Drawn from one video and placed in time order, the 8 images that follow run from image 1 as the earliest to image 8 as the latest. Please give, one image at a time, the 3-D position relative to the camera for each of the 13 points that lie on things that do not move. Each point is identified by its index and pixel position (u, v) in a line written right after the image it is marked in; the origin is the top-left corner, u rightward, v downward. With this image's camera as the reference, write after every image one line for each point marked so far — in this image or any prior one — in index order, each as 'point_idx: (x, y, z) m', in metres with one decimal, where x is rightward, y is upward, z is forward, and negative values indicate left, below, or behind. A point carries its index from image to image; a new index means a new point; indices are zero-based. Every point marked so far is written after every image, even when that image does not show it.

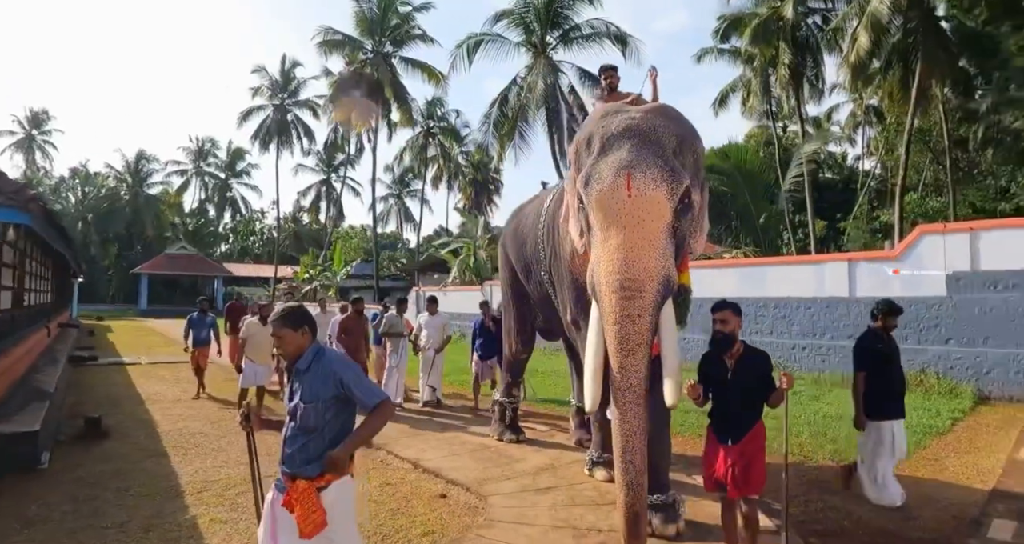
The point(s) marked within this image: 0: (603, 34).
0: (+2.8, +6.9, +18.8) m
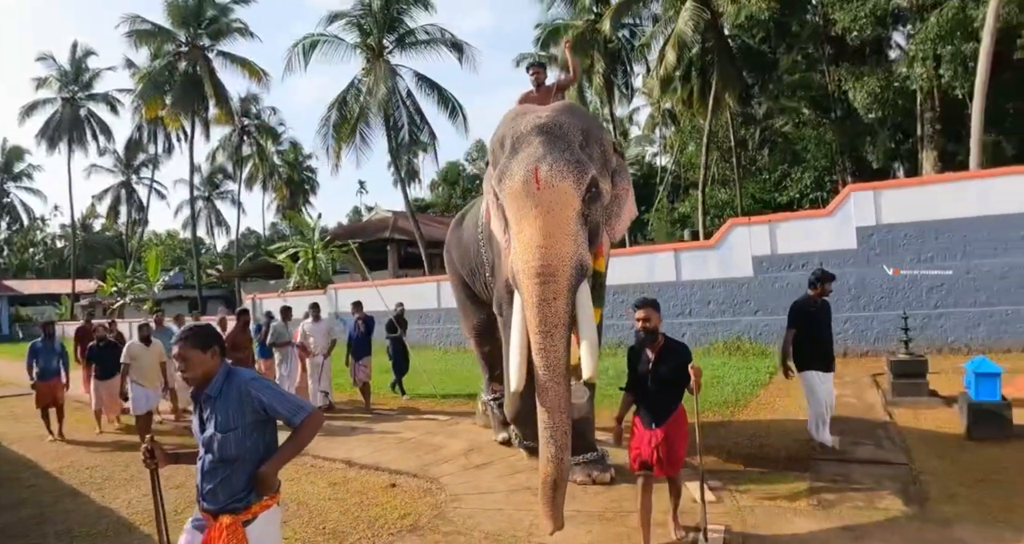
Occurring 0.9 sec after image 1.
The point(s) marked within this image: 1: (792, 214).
0: (-2.2, +7.0, +19.4) m
1: (+5.0, +1.1, +11.3) m
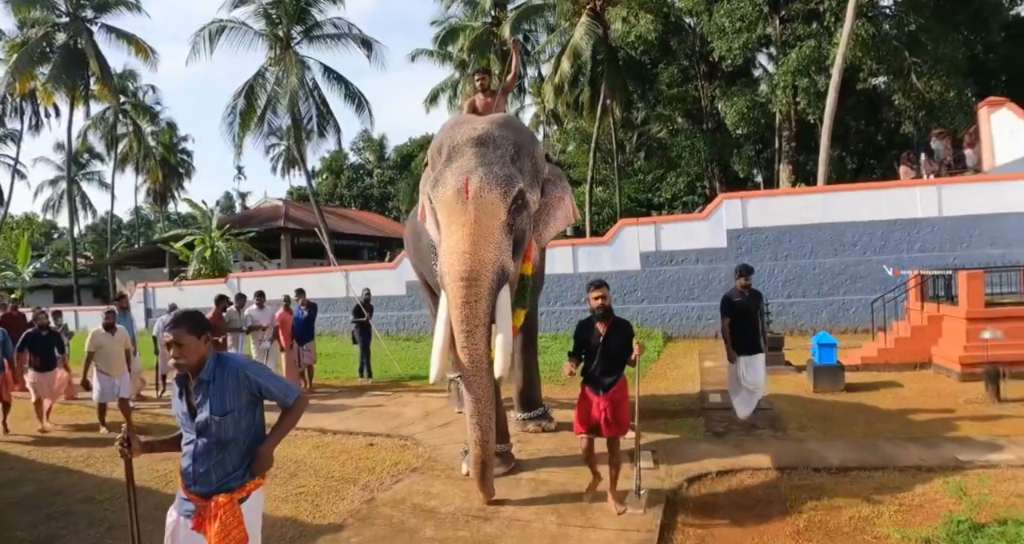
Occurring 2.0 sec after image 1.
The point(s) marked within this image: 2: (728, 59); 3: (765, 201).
0: (-5.1, +7.3, +19.7) m
1: (+3.4, +1.2, +13.1) m
2: (+6.3, +6.1, +18.4) m
3: (+5.0, +1.4, +12.7) m
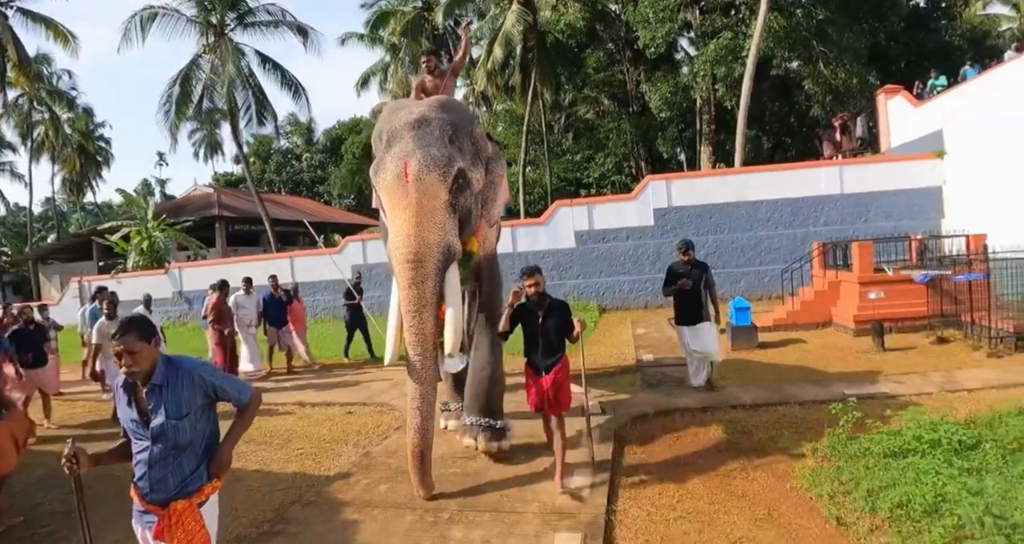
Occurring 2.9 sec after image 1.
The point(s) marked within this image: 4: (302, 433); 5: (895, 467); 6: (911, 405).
0: (-7.1, +7.7, +19.6) m
1: (+2.2, +1.7, +14.1) m
2: (+4.3, +6.9, +19.5) m
3: (+3.8, +2.0, +13.9) m
4: (-2.0, -1.5, +6.0) m
5: (+2.4, -1.2, +4.0) m
6: (+3.2, -1.1, +5.2) m
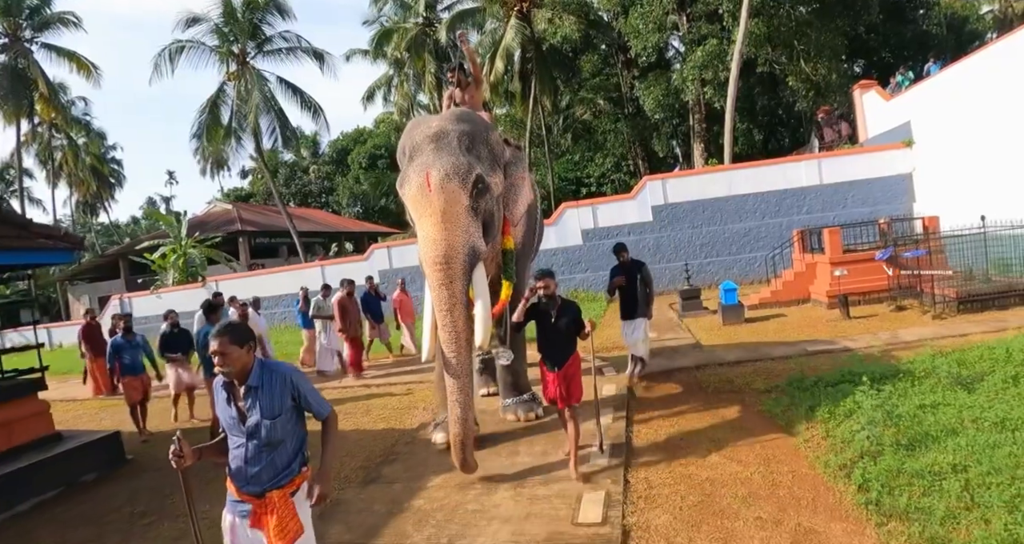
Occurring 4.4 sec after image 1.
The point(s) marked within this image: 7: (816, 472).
0: (-7.1, +7.4, +21.1) m
1: (+2.5, +1.8, +15.6) m
2: (+4.4, +7.1, +20.9) m
3: (+4.1, +2.2, +15.4) m
4: (-1.6, -1.6, +7.4) m
5: (+2.7, -1.0, +5.5) m
6: (+3.6, -0.9, +6.7) m
7: (+2.0, -1.3, +4.1) m
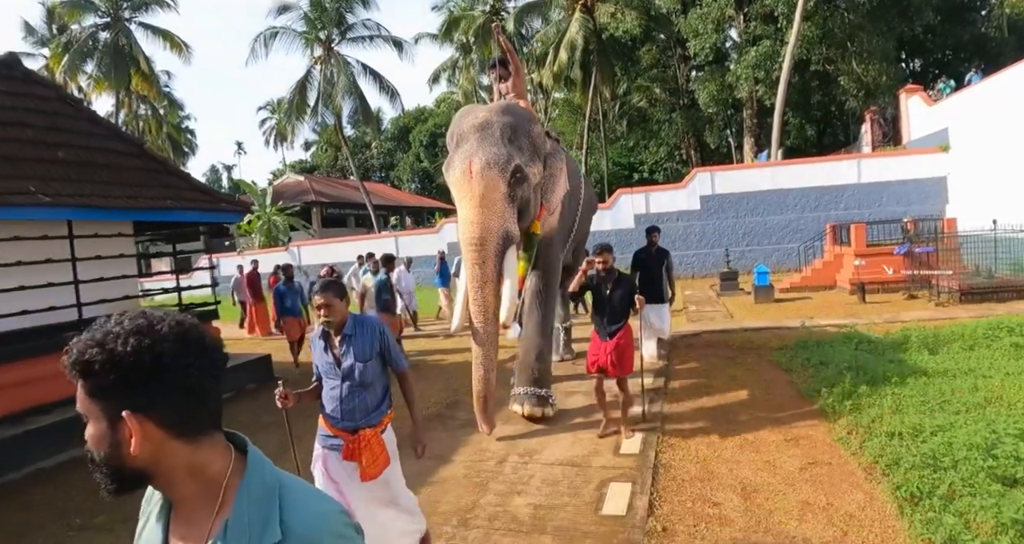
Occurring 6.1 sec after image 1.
0: (-4.8, +8.5, +23.0) m
1: (+4.1, +2.3, +17.1) m
2: (+6.6, +7.6, +22.1) m
3: (+5.7, +2.6, +16.8) m
4: (-0.7, -1.1, +9.4) m
5: (+3.5, -0.9, +7.1) m
6: (+4.4, -0.7, +8.2) m
7: (+2.6, -1.1, +5.8) m
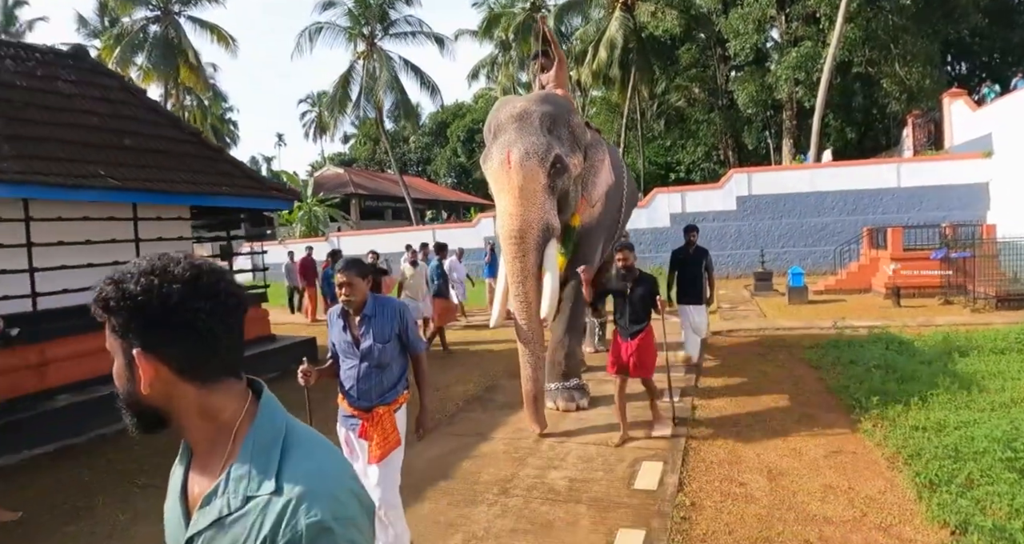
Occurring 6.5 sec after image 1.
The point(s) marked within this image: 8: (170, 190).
0: (-3.4, +8.8, +23.5) m
1: (+5.0, +2.3, +17.2) m
2: (+7.9, +7.6, +22.0) m
3: (+6.6, +2.6, +16.7) m
4: (-0.2, -1.0, +9.7) m
5: (+3.9, -0.9, +7.3) m
6: (+4.9, -0.8, +8.3) m
7: (+3.0, -1.1, +6.0) m
8: (-4.2, +1.0, +7.9) m
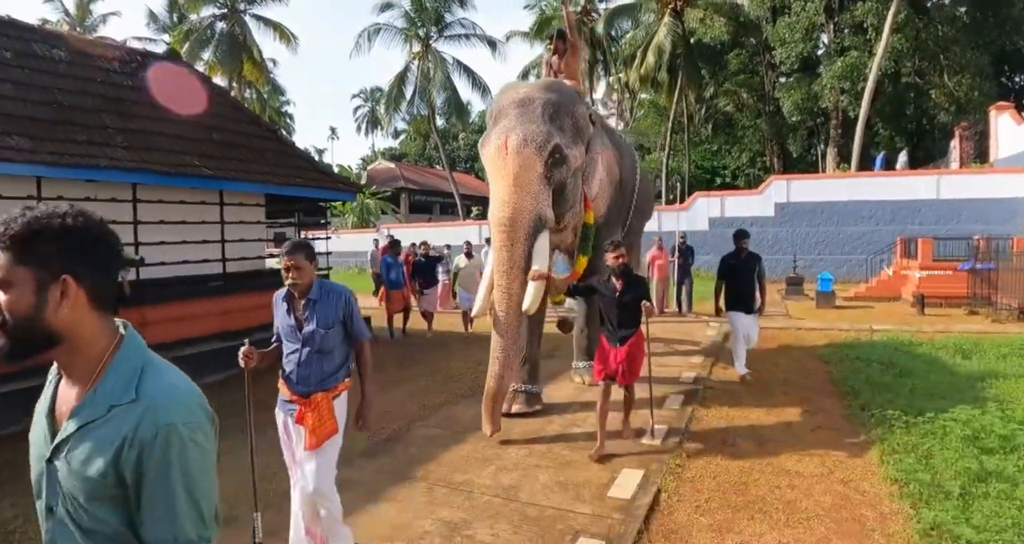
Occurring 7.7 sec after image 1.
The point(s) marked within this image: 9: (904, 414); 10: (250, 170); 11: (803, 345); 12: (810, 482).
0: (-1.5, +9.1, +24.4) m
1: (+6.2, +2.2, +17.6) m
2: (+9.7, +7.4, +22.3) m
3: (+7.8, +2.4, +17.1) m
4: (+0.4, -0.9, +10.5) m
5: (+4.3, -0.9, +7.8) m
6: (+5.4, -0.8, +8.8) m
7: (+3.3, -1.1, +6.6) m
8: (-3.7, +1.3, +8.9) m
9: (+3.2, -1.1, +5.2) m
10: (-3.8, +1.5, +9.2) m
11: (+3.9, -1.0, +8.6) m
12: (+1.9, -1.3, +4.1) m
